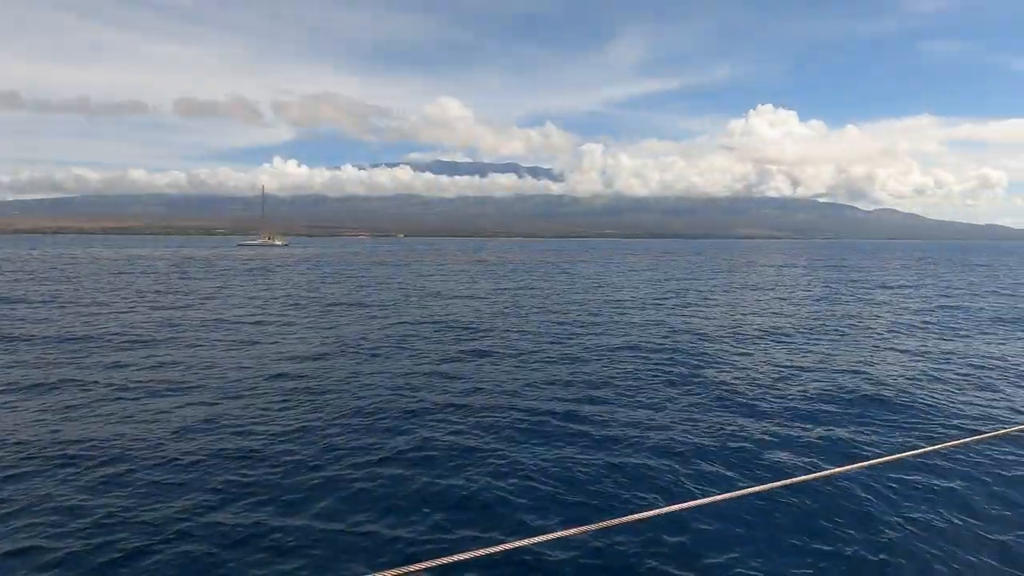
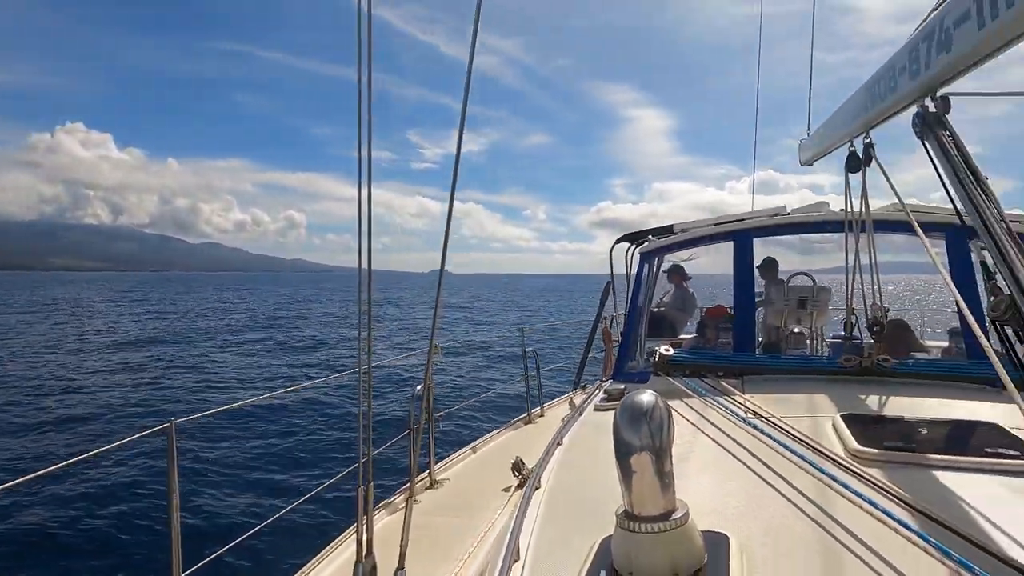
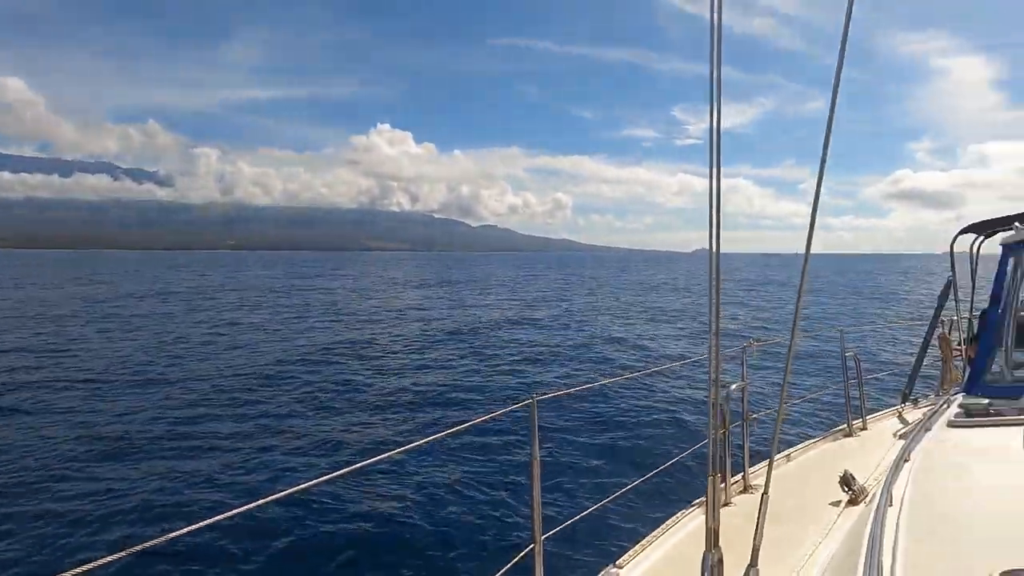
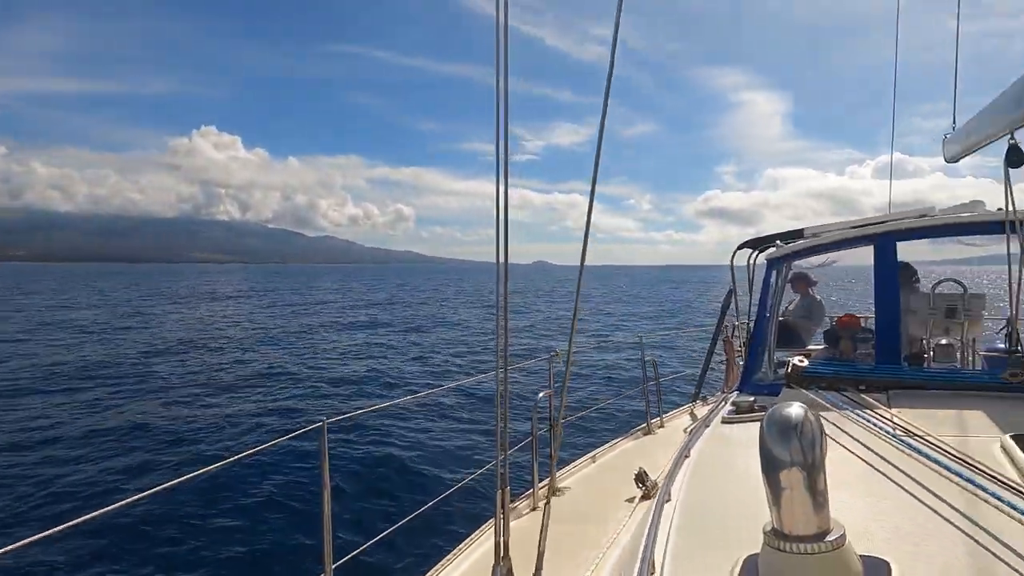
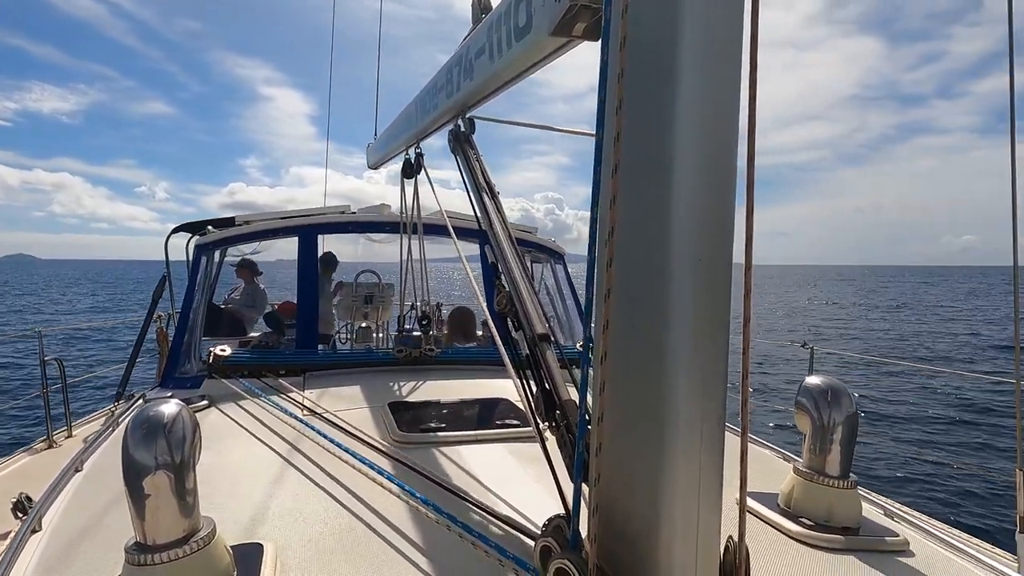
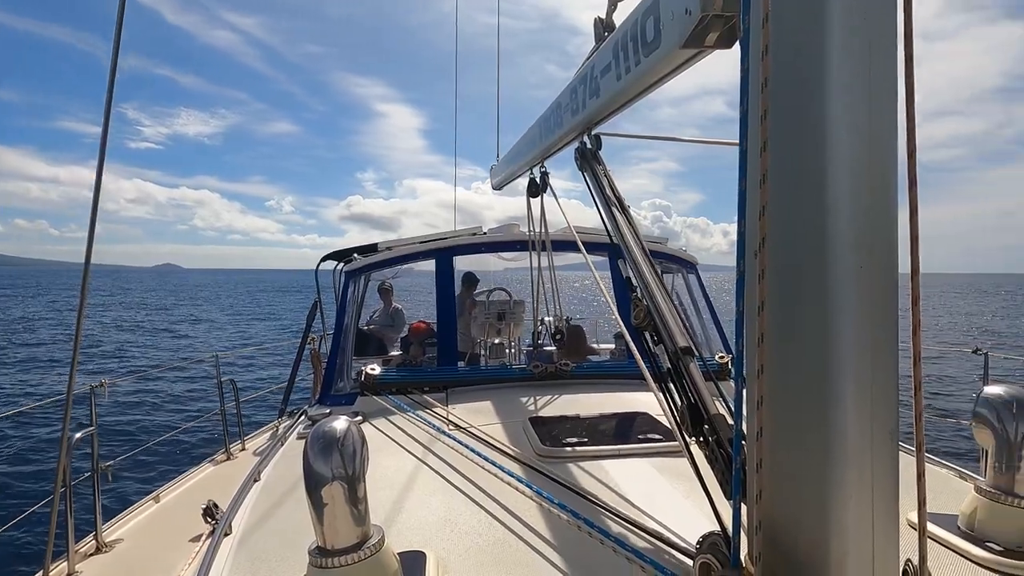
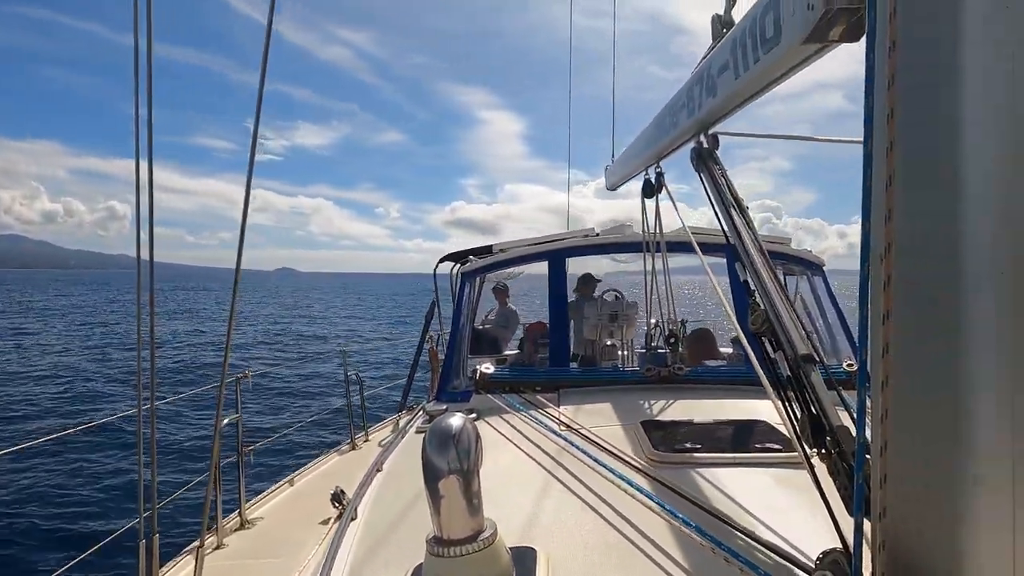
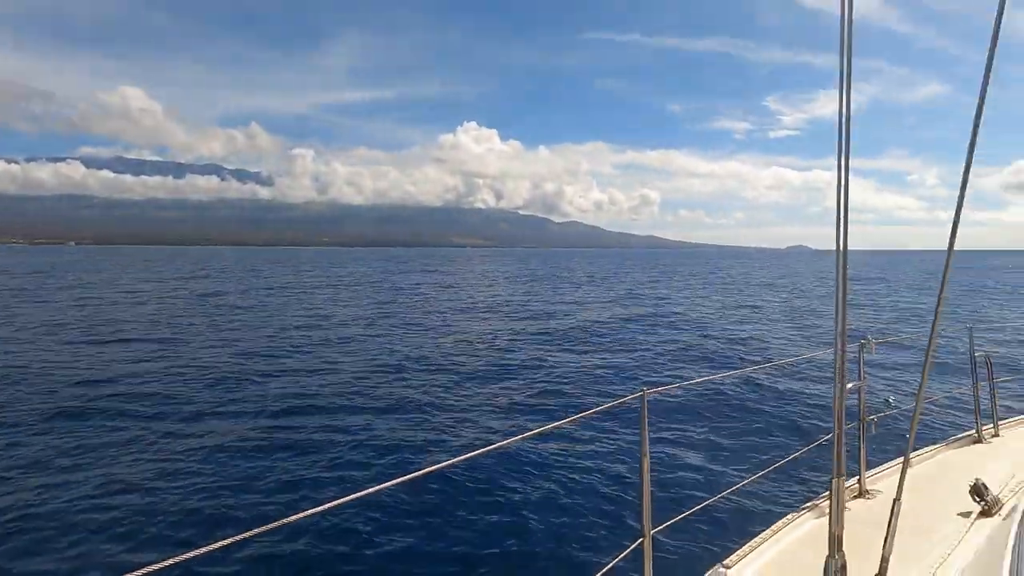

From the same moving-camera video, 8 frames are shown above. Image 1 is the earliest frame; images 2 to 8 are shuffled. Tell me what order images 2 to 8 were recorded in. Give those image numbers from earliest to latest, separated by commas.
8, 3, 4, 2, 7, 6, 5
